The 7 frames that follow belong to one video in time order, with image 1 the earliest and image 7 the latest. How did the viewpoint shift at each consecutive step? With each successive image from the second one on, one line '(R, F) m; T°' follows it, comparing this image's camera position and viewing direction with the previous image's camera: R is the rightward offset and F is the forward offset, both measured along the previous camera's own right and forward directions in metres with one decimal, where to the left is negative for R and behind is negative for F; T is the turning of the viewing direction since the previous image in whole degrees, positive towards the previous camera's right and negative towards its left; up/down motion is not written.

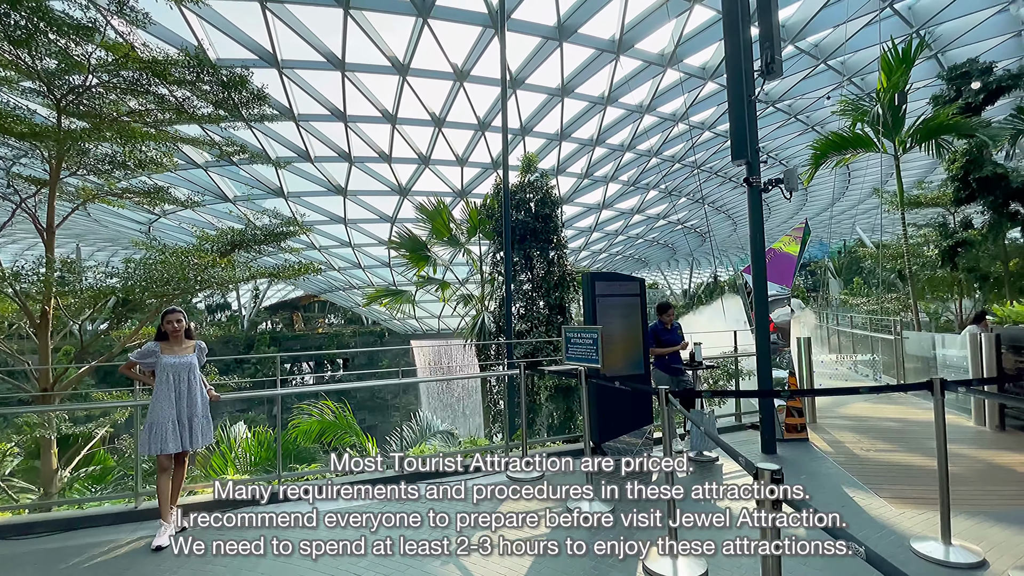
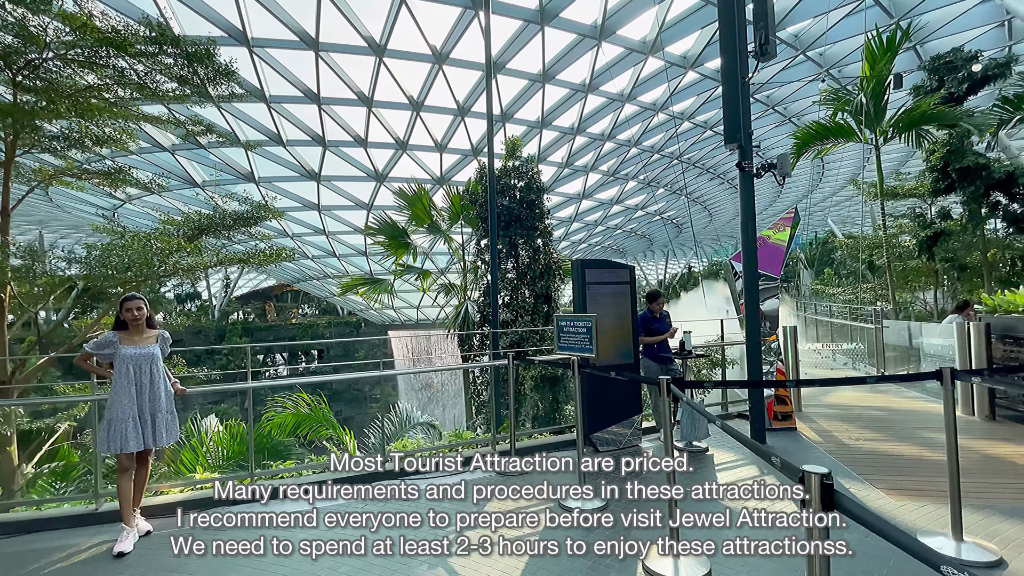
(-0.1, +0.2) m; +3°
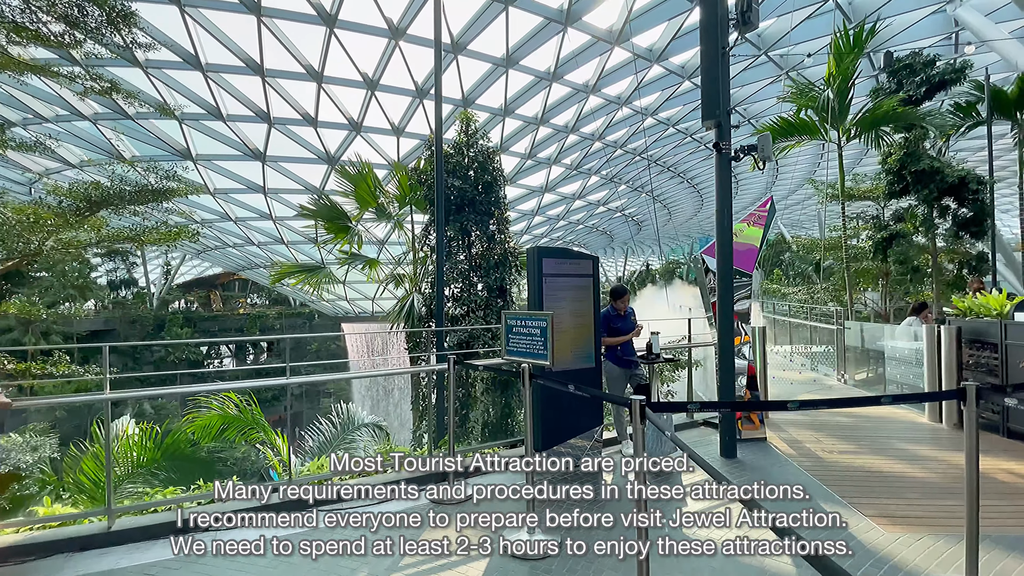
(+0.1, +0.6) m; +5°
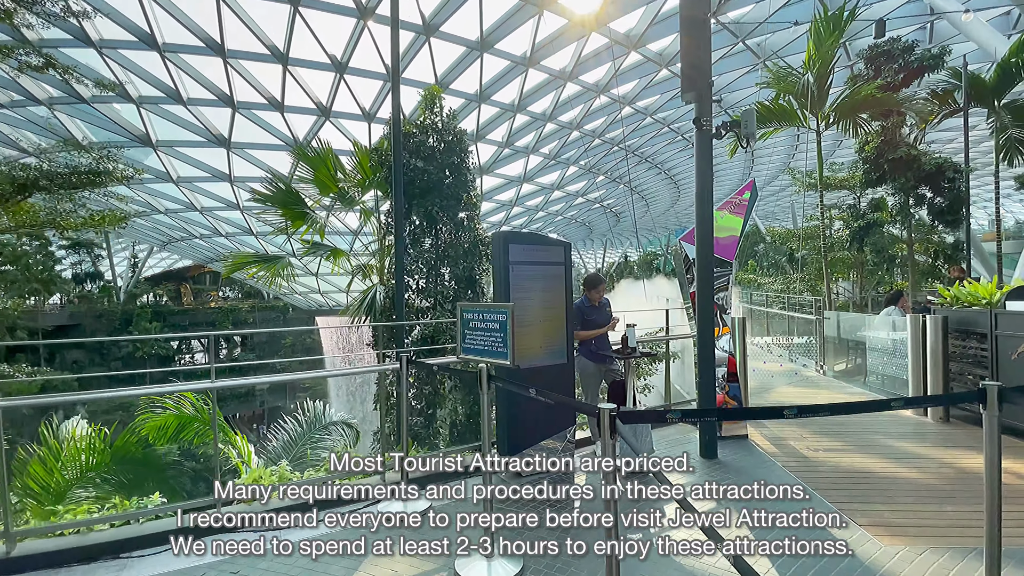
(+0.1, +0.3) m; +2°
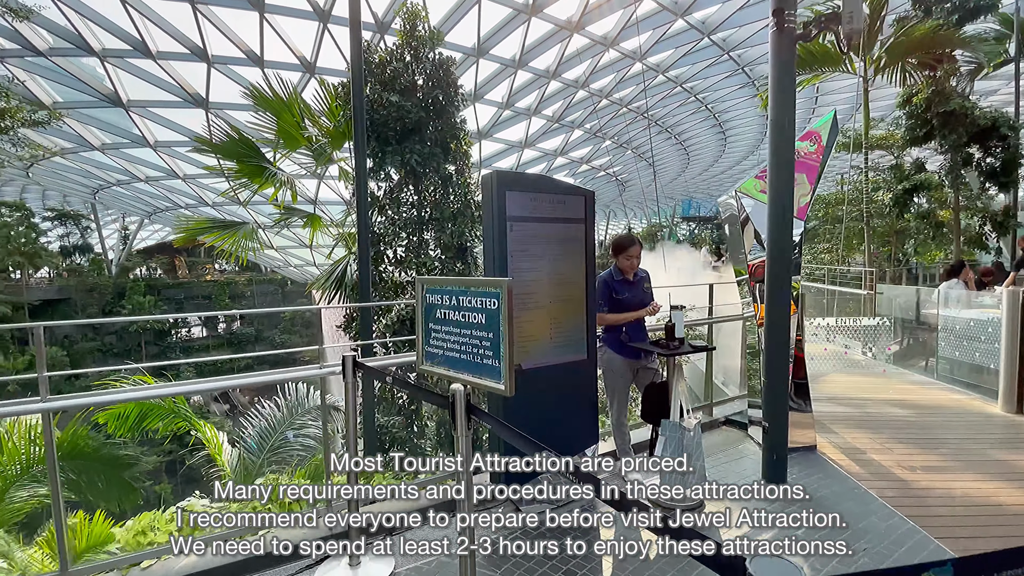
(0.0, +1.0) m; 0°
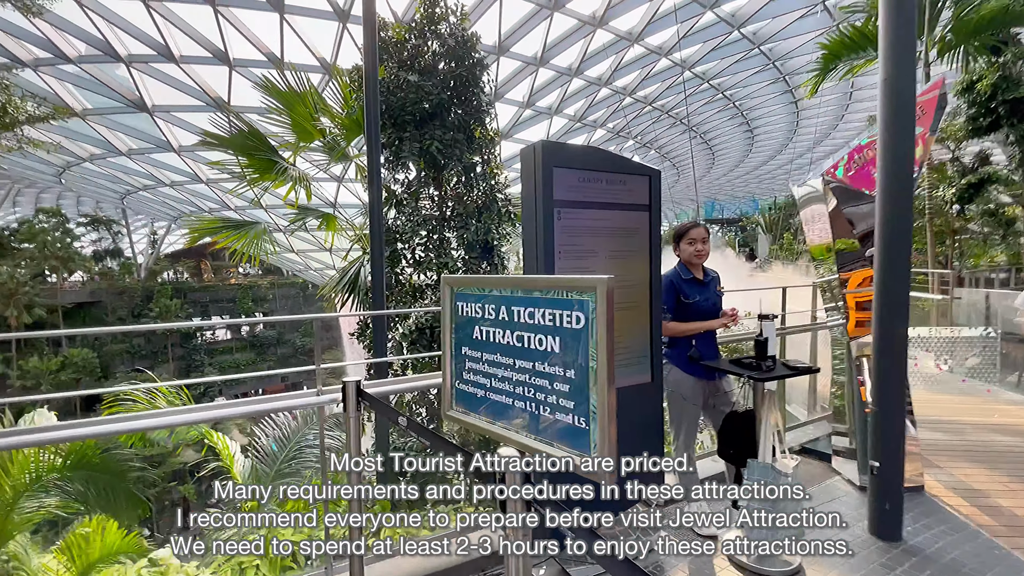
(-0.1, +0.5) m; -2°
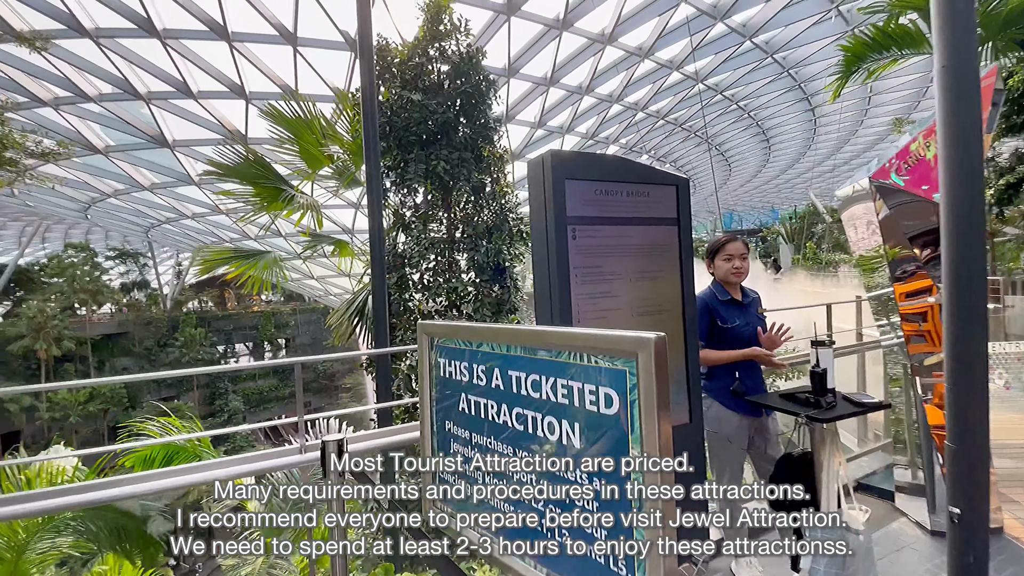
(0.0, +0.2) m; -2°
